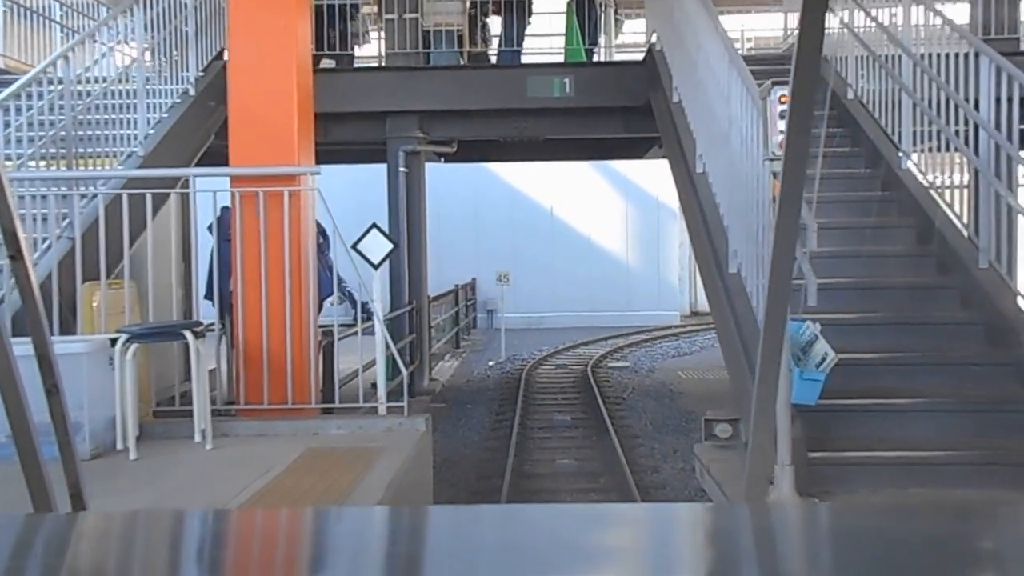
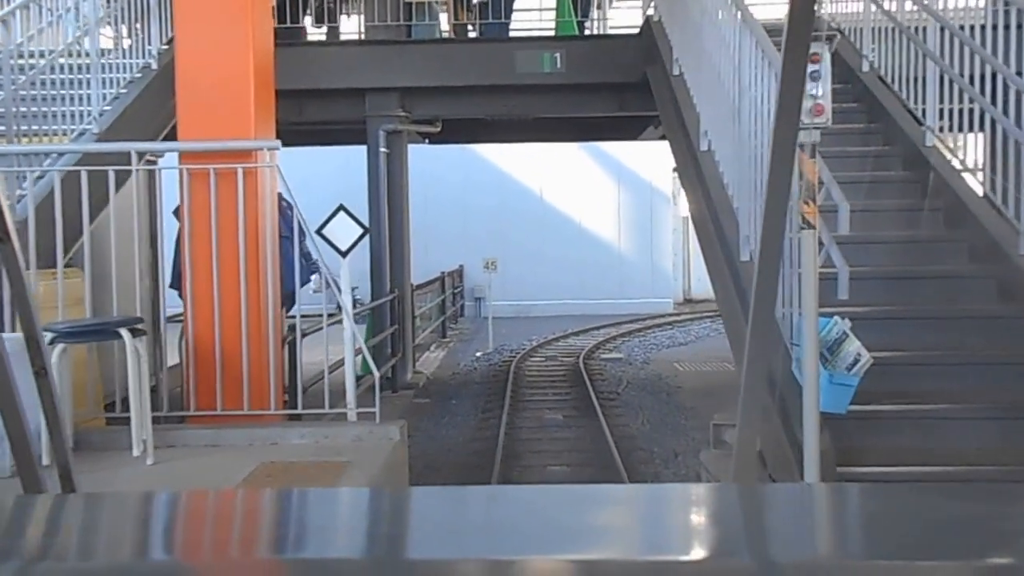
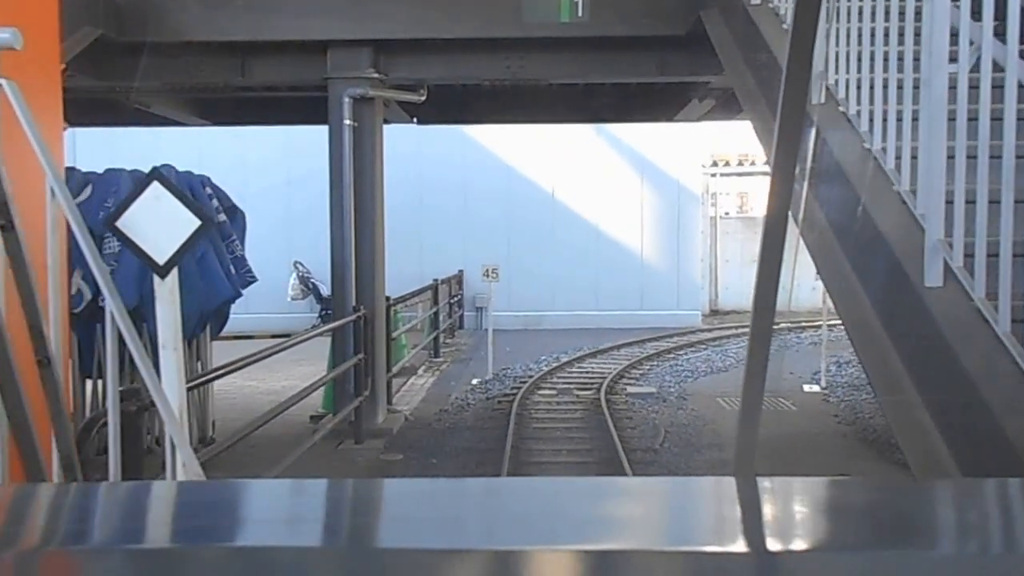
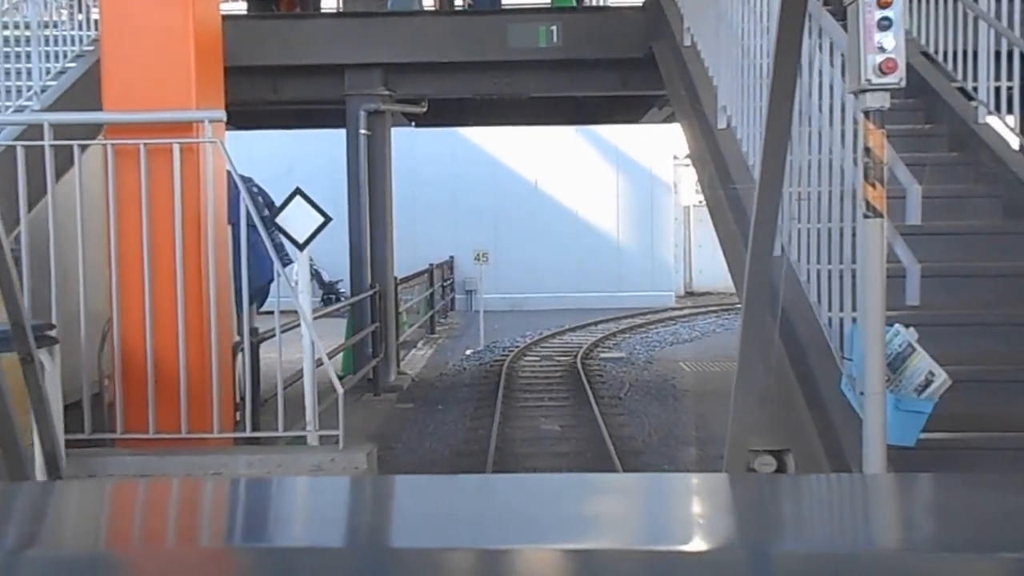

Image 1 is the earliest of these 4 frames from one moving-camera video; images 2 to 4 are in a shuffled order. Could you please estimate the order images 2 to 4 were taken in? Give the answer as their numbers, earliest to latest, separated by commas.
2, 4, 3
